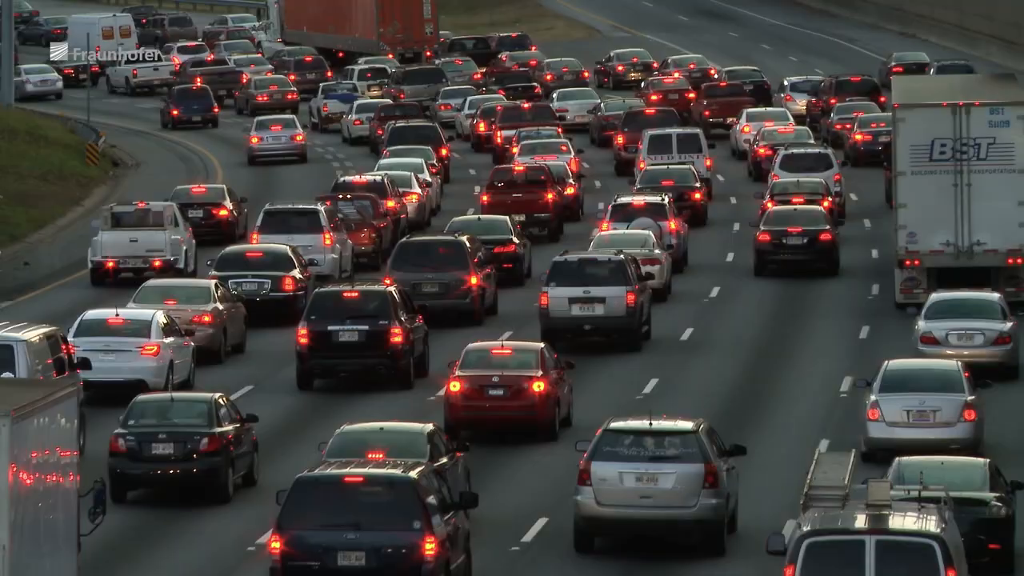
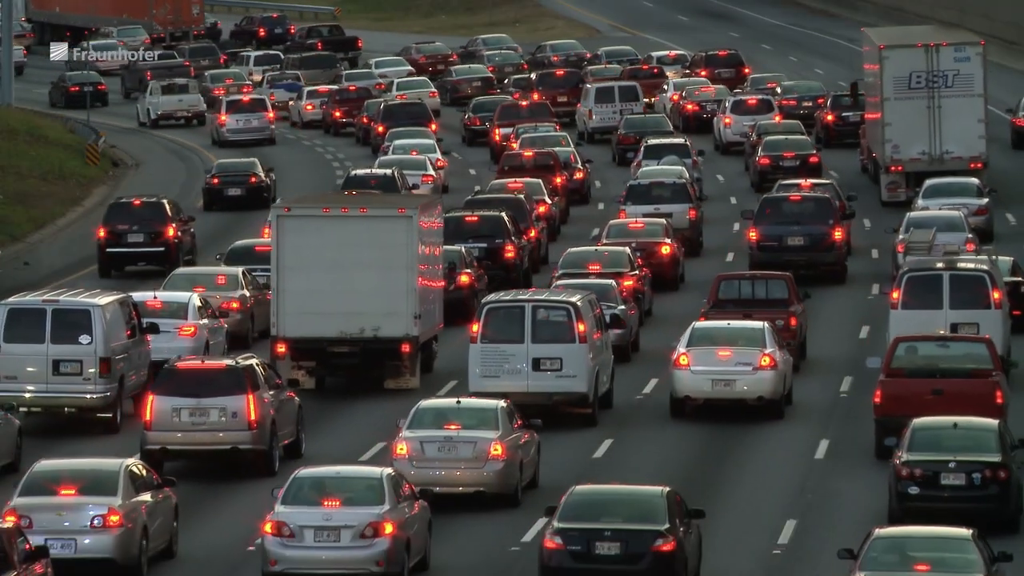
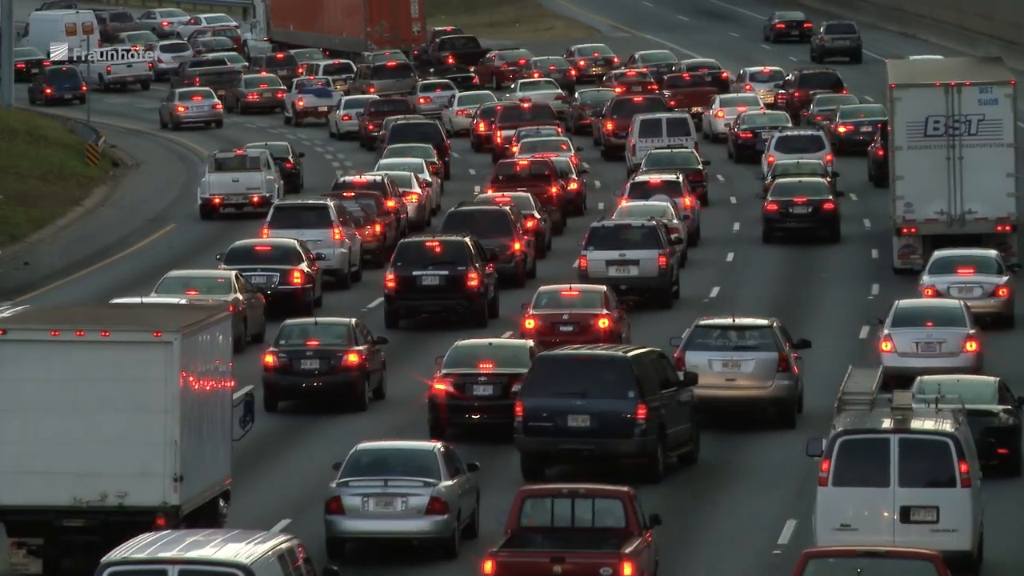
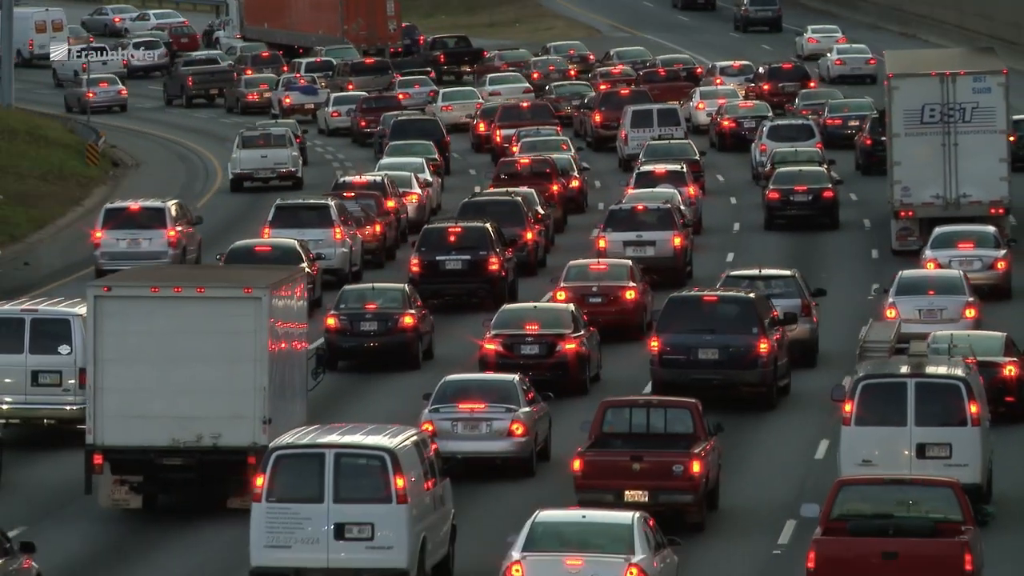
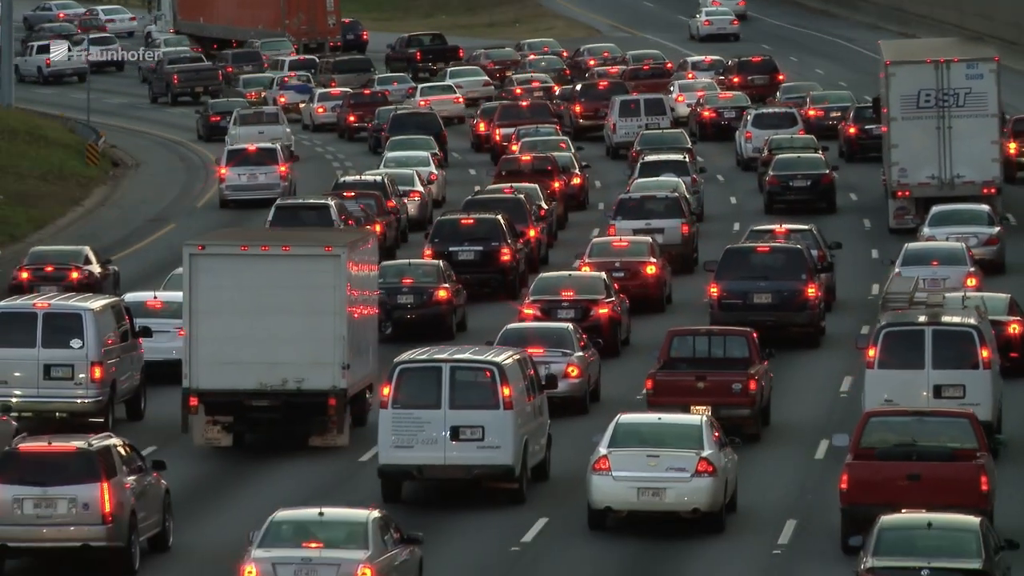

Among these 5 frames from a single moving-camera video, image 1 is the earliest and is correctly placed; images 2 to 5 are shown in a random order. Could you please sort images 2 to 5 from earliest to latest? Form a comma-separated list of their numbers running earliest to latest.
3, 4, 5, 2
